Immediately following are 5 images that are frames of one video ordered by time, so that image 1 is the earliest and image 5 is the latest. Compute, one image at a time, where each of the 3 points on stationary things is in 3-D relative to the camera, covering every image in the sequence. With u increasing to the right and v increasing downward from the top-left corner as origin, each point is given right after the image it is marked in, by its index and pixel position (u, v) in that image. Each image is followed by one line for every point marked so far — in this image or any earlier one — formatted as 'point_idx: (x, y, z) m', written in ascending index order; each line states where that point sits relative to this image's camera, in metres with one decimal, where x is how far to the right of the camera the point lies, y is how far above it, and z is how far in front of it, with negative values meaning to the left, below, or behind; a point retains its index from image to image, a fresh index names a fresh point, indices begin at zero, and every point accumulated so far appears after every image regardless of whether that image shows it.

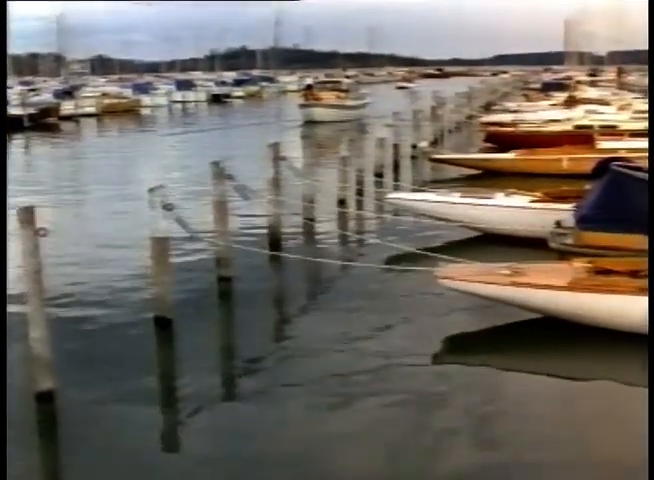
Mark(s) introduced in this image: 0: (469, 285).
0: (+1.2, -0.4, +10.0) m
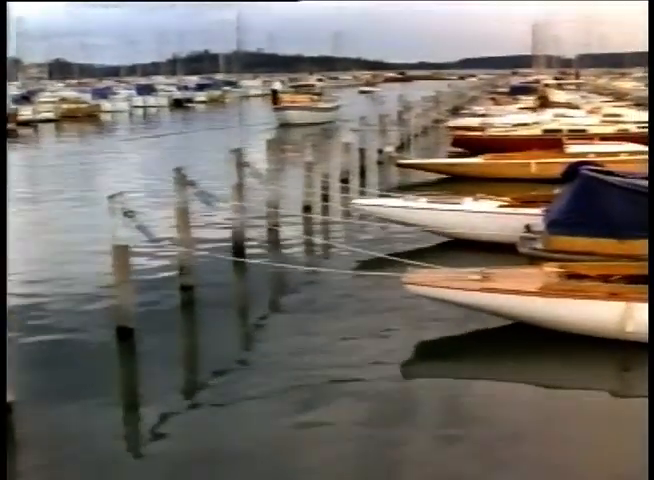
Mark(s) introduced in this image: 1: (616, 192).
0: (+0.9, -0.4, +9.8) m
1: (+2.5, +0.4, +9.9) m
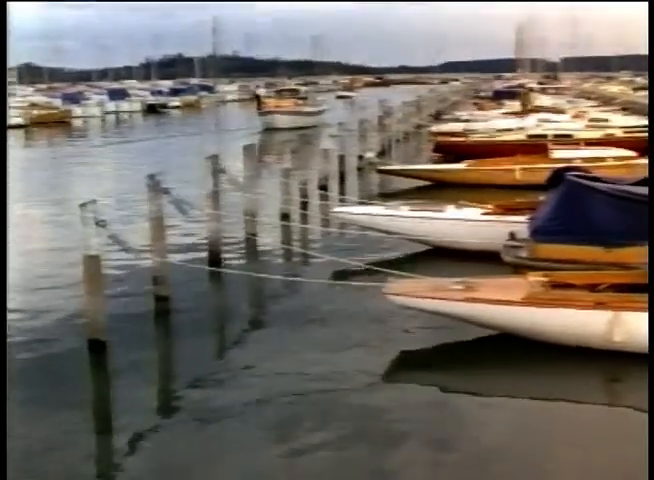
0: (+0.8, -0.5, +9.6) m
1: (+2.3, +0.3, +9.6) m
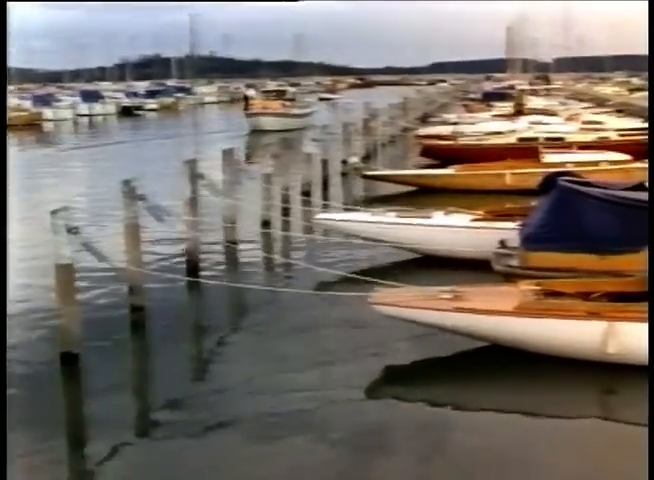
0: (+0.6, -0.6, +9.2) m
1: (+2.1, +0.3, +9.3) m
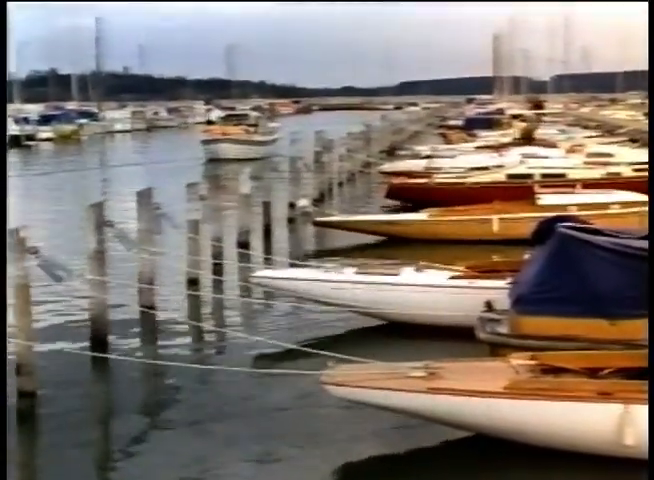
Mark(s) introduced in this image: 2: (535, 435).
0: (+0.3, -1.0, +7.2) m
1: (+1.8, -0.1, +7.5) m
2: (+1.3, -1.2, +7.0) m
